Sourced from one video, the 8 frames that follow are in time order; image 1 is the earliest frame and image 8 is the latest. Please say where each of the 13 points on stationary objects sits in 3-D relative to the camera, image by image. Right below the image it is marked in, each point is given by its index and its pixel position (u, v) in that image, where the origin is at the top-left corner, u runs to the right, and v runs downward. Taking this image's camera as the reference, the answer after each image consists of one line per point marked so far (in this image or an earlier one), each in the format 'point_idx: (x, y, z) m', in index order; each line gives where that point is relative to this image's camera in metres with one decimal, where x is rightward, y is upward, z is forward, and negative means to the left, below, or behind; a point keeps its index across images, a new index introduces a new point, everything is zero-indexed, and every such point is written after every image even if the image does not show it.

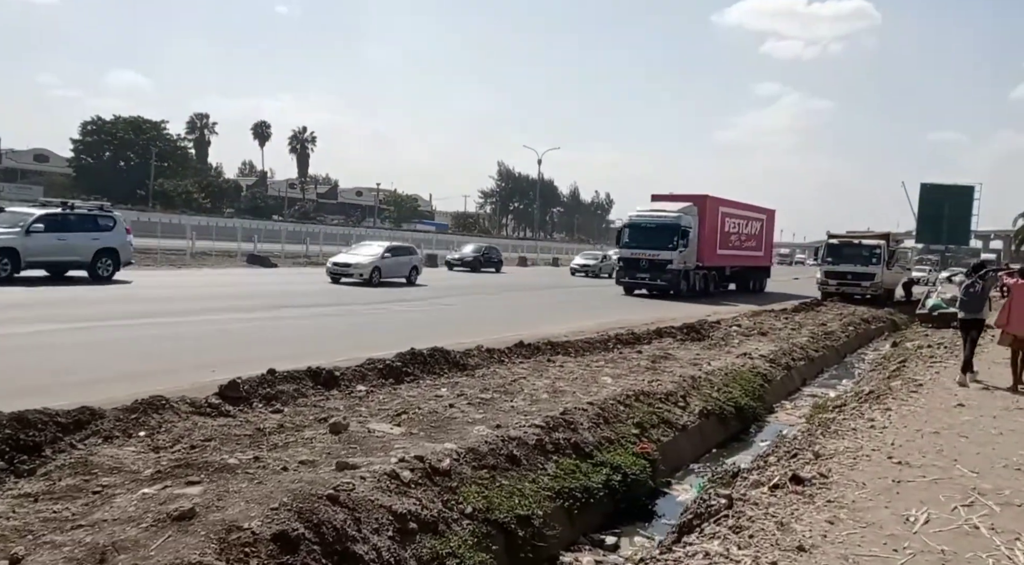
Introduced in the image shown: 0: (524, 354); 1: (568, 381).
0: (+0.1, -1.0, +12.0) m
1: (+0.6, -1.2, +10.5) m
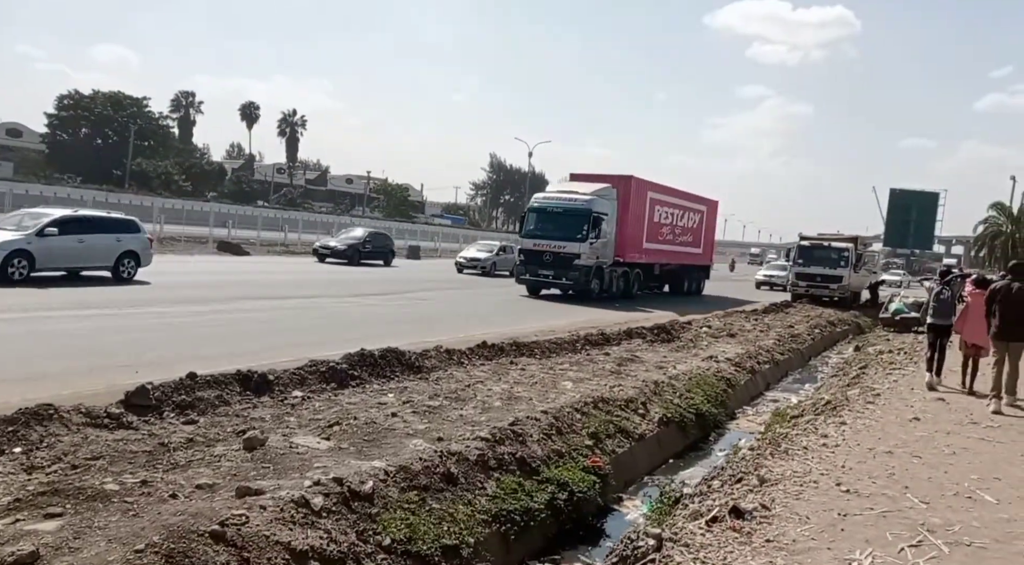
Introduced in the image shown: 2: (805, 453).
0: (-0.4, -1.0, +11.5) m
1: (+0.2, -1.2, +10.1) m
2: (+2.3, -1.3, +7.0) m
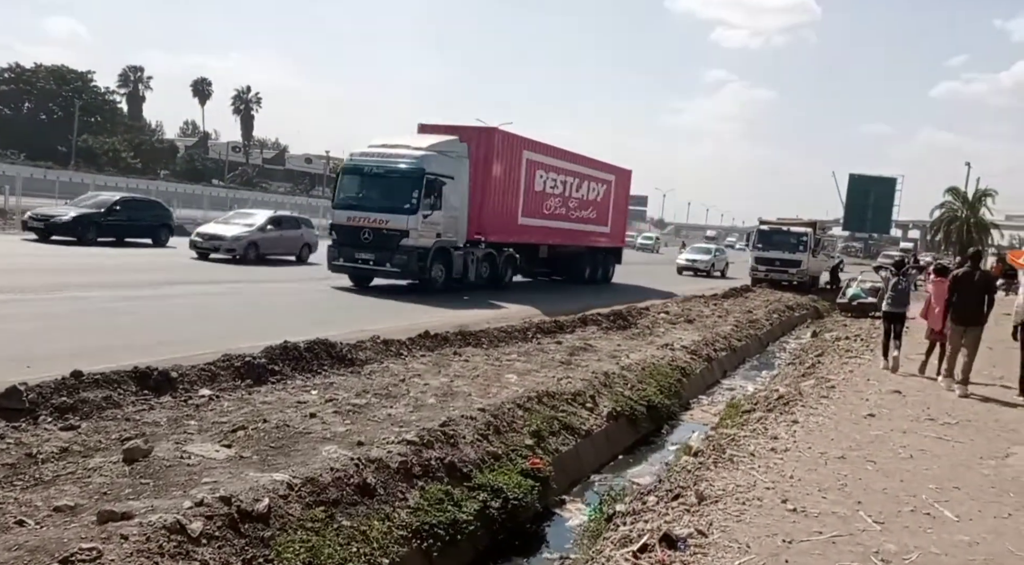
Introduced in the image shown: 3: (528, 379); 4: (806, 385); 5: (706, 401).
0: (-1.1, -0.8, +11.0) m
1: (-0.5, -1.0, +9.5) m
2: (+1.7, -1.3, +6.5) m
3: (+0.2, -1.1, +10.3) m
4: (+3.5, -1.2, +10.7) m
5: (+2.9, -1.8, +13.3) m
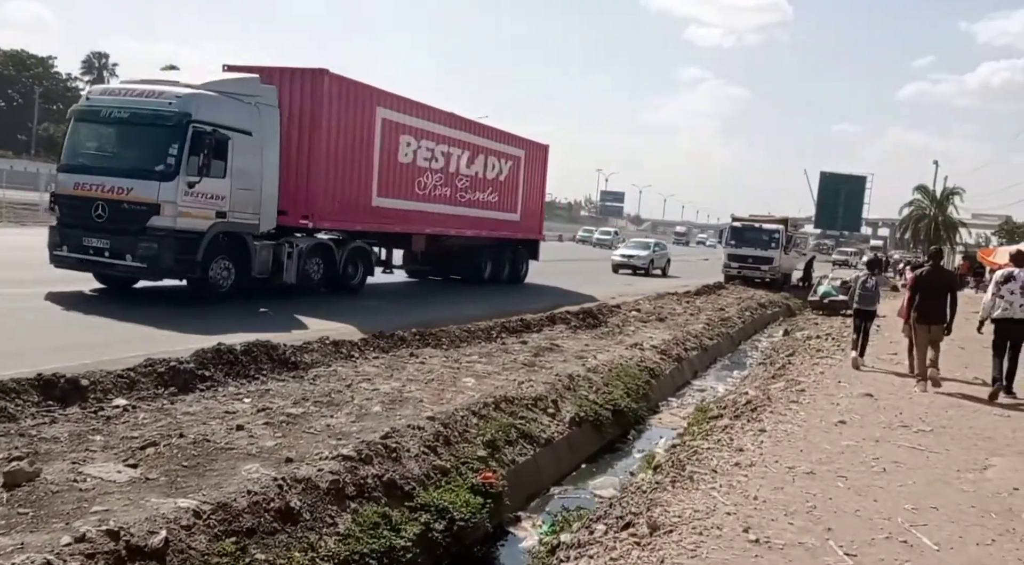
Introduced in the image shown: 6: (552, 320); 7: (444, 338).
0: (-1.6, -0.8, +10.4) m
1: (-0.9, -1.0, +9.0) m
2: (+1.4, -1.3, +6.1) m
3: (-0.3, -1.1, +9.8) m
4: (+3.0, -1.2, +10.2) m
5: (+2.4, -1.7, +12.9) m
6: (+0.7, -0.7, +16.3) m
7: (-1.0, -0.8, +12.1) m
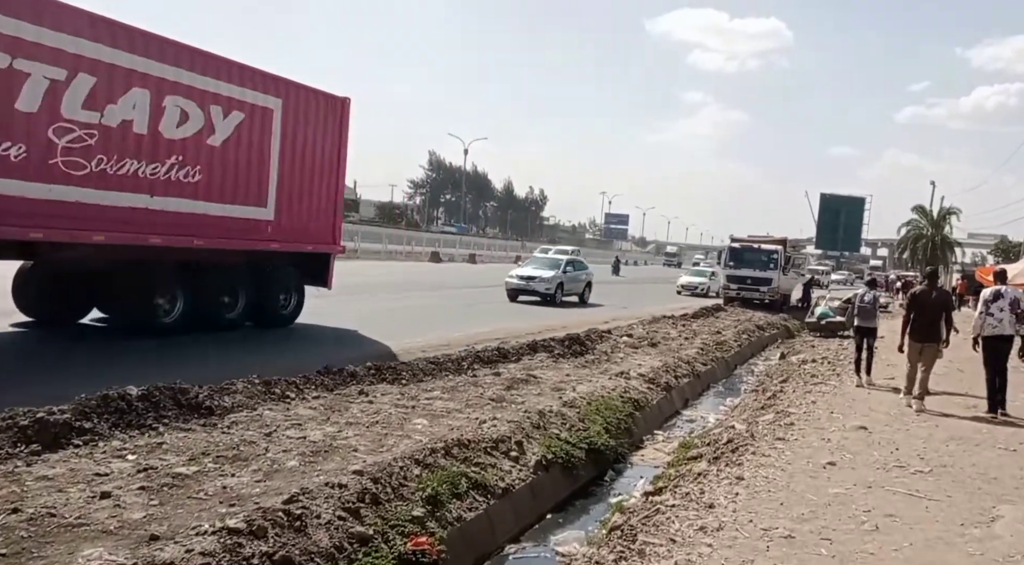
0: (-2.0, -1.1, +9.4) m
1: (-1.3, -1.3, +7.9) m
2: (+1.0, -1.4, +5.0) m
3: (-0.7, -1.4, +8.7) m
4: (+2.6, -1.4, +9.2) m
5: (+2.0, -2.1, +11.8) m
6: (+0.4, -1.1, +15.2) m
7: (-1.4, -1.1, +11.1) m
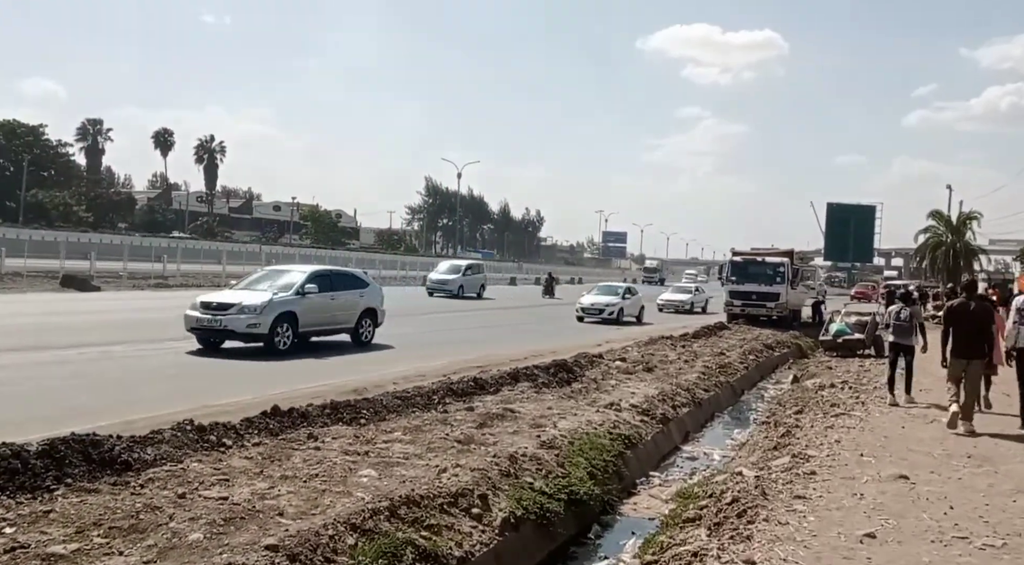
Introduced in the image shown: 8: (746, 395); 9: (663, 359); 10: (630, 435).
0: (-2.3, -1.4, +8.2) m
1: (-1.6, -1.5, +6.8) m
2: (+0.7, -1.6, +3.9) m
3: (-1.0, -1.6, +7.6) m
4: (+2.3, -1.6, +8.1) m
5: (+1.7, -2.3, +10.7) m
6: (0.0, -1.5, +14.1) m
7: (-1.7, -1.4, +10.0) m
8: (+4.8, -2.3, +18.7) m
9: (+3.2, -1.7, +19.5) m
10: (+1.4, -1.9, +11.3) m
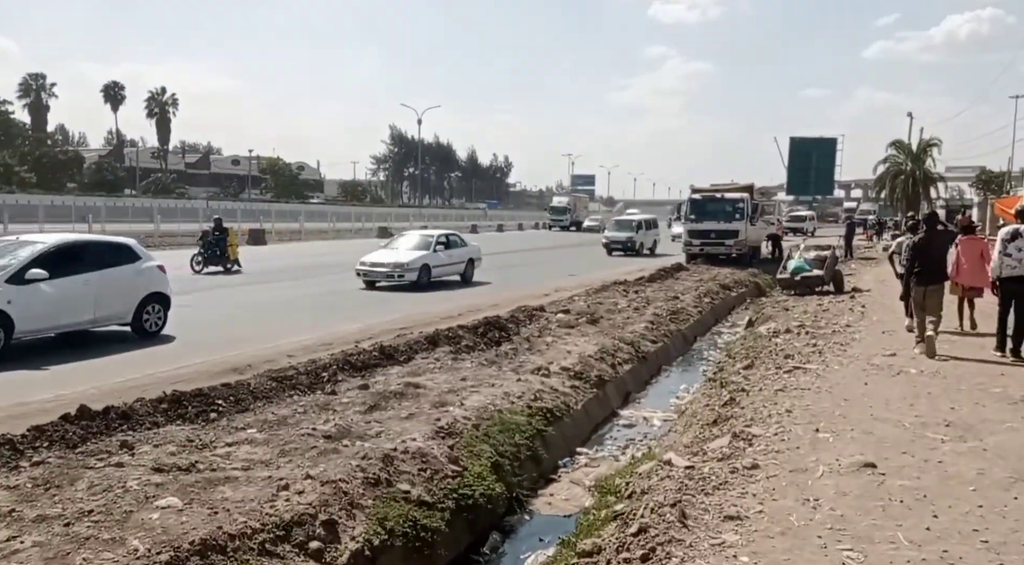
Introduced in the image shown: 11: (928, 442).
0: (-3.2, -1.1, +6.3) m
1: (-2.5, -1.4, +4.9) m
2: (-0.1, -1.5, +2.0) m
3: (-1.9, -1.4, +5.7) m
4: (+1.4, -1.2, +6.3) m
5: (+0.7, -1.8, +8.9) m
6: (-1.1, -0.8, +12.3) m
7: (-2.7, -1.1, +8.1) m
8: (+3.5, -1.1, +17.0) m
9: (+1.9, -0.5, +17.7) m
10: (+0.4, -1.3, +9.5) m
11: (+2.8, -1.1, +6.2) m
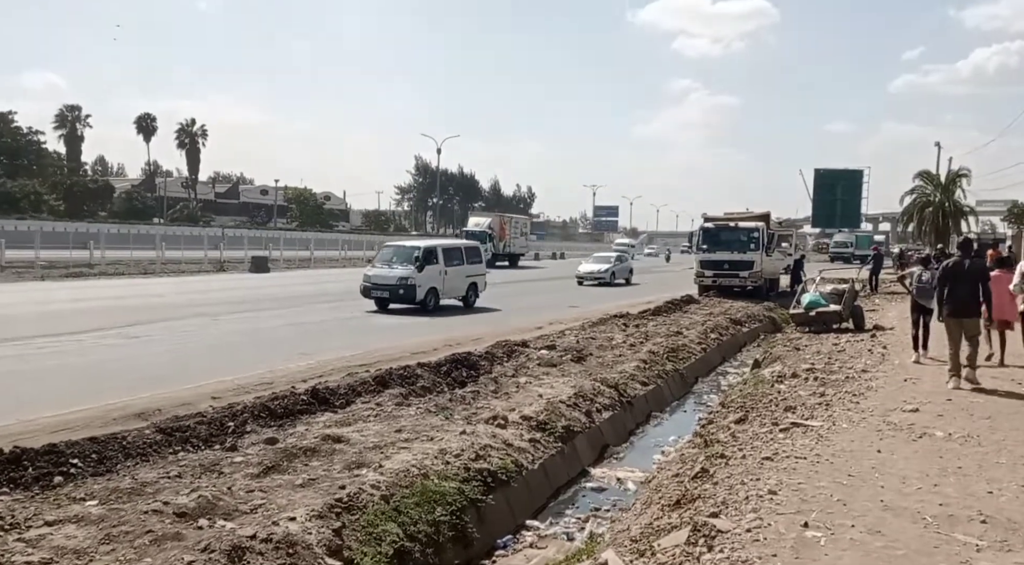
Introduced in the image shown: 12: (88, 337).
0: (-3.8, -1.3, +4.8) m
1: (-3.2, -1.5, +3.4) m
2: (-0.9, -1.5, +0.4) m
3: (-2.5, -1.5, +4.2) m
4: (+0.8, -1.4, +4.6) m
5: (+0.1, -2.1, +7.3) m
6: (-1.5, -1.2, +10.7) m
7: (-3.2, -1.3, +6.5) m
8: (+3.2, -1.7, +15.3) m
9: (+1.6, -1.1, +16.1) m
10: (-0.1, -1.6, +7.8) m
11: (+2.2, -1.3, +4.5) m
12: (-7.2, -0.8, +15.1) m
